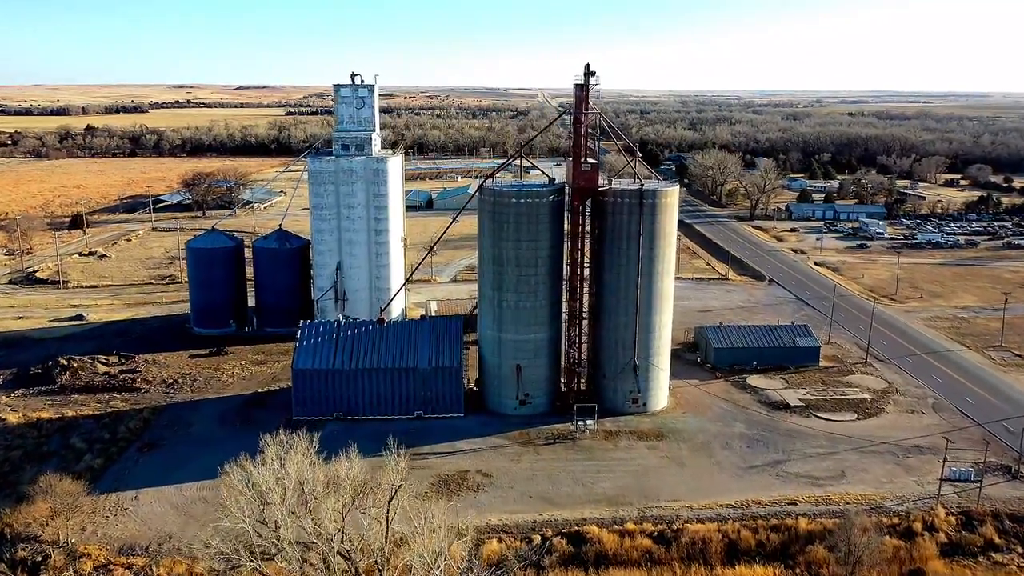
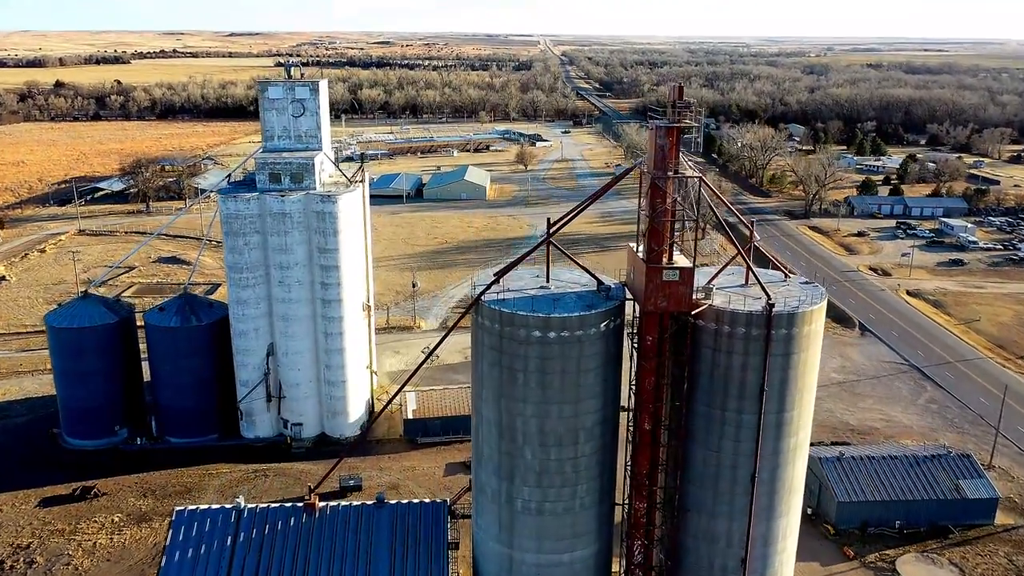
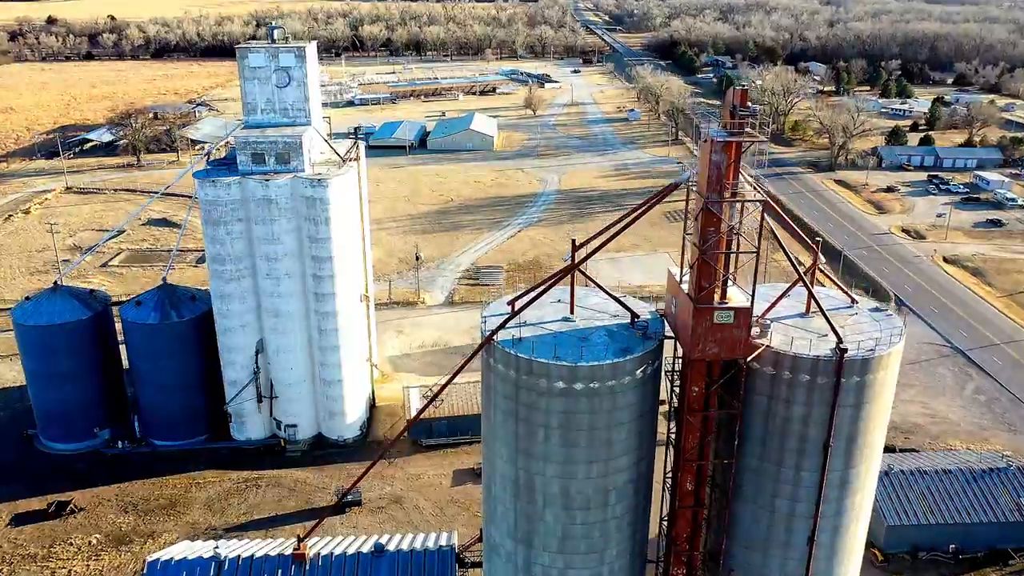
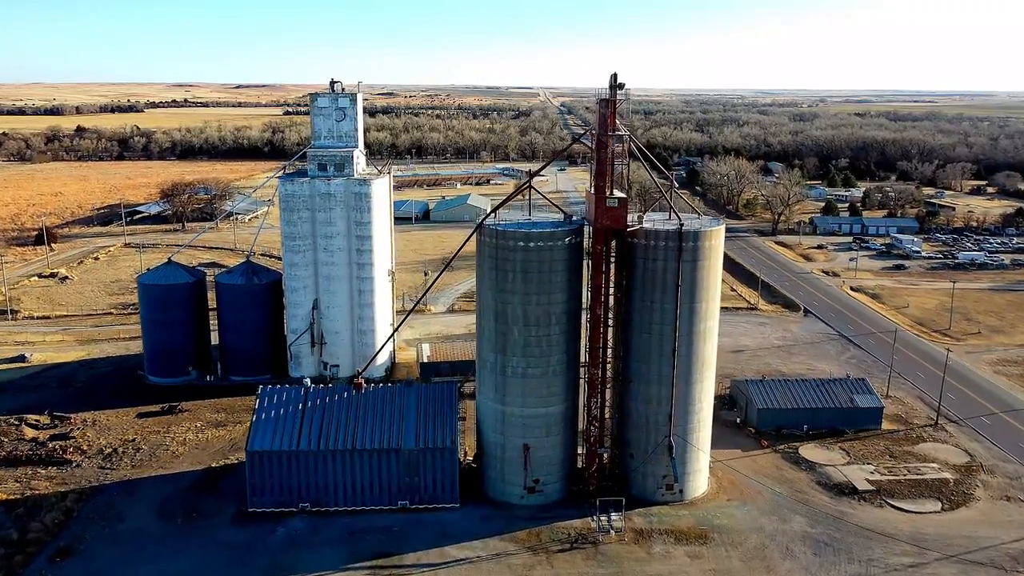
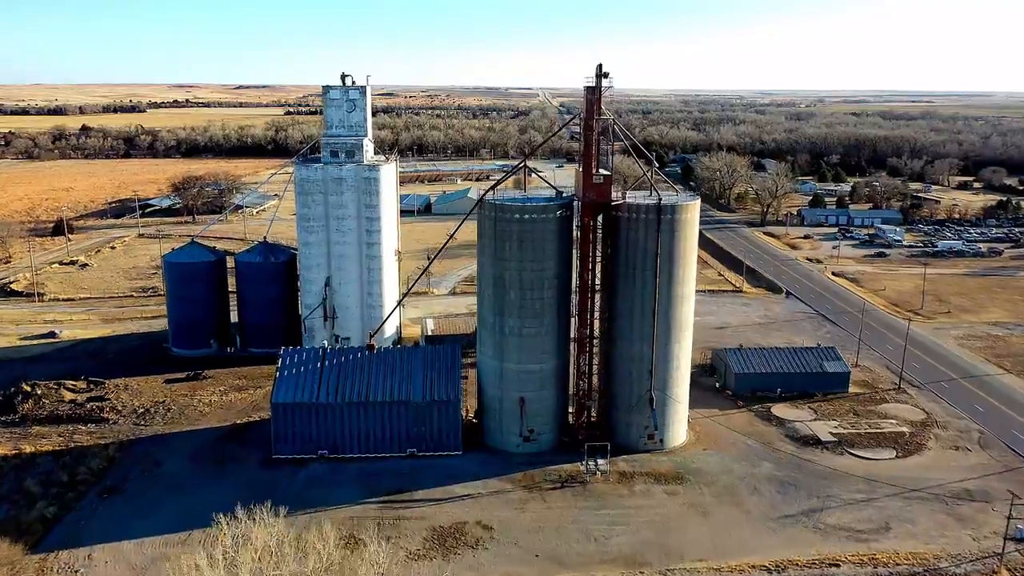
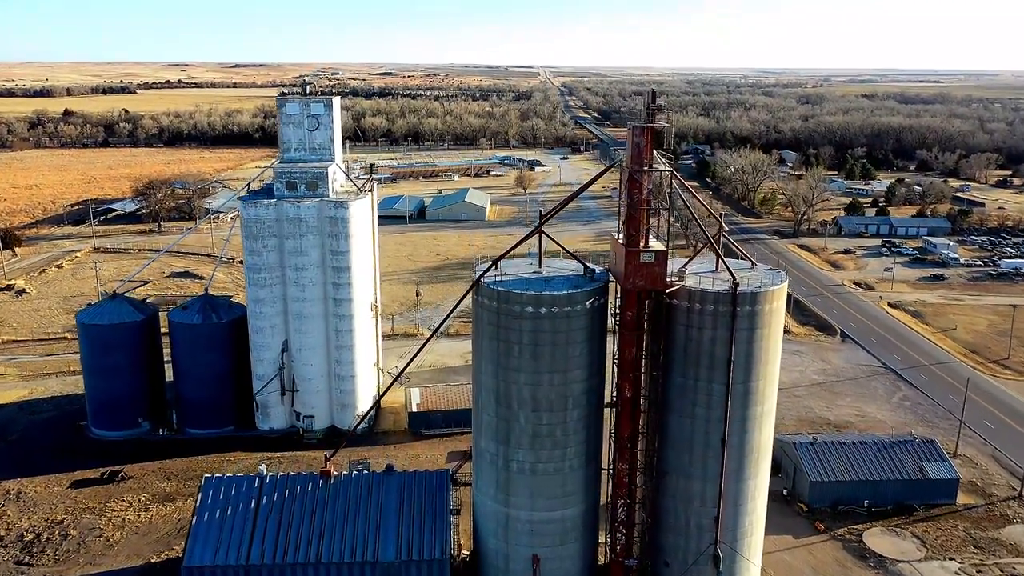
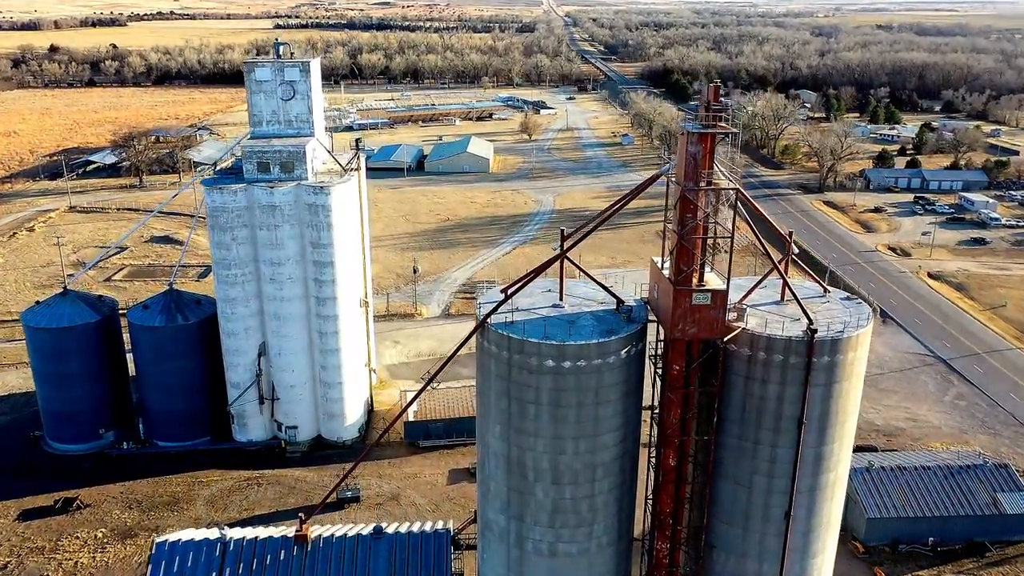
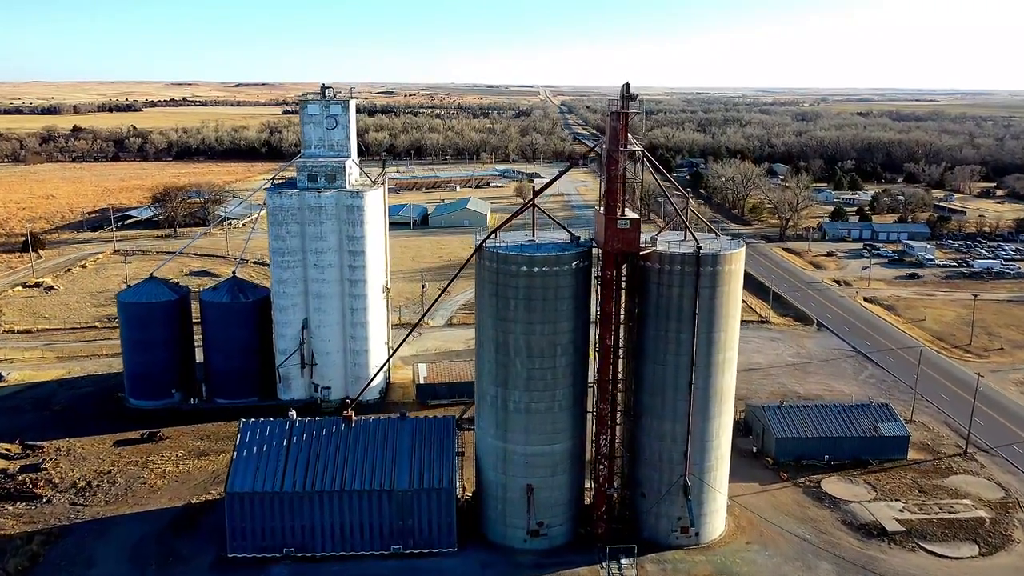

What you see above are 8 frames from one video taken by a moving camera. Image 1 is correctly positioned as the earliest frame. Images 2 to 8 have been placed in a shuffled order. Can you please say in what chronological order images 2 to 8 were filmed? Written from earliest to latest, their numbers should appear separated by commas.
5, 4, 8, 6, 2, 7, 3
